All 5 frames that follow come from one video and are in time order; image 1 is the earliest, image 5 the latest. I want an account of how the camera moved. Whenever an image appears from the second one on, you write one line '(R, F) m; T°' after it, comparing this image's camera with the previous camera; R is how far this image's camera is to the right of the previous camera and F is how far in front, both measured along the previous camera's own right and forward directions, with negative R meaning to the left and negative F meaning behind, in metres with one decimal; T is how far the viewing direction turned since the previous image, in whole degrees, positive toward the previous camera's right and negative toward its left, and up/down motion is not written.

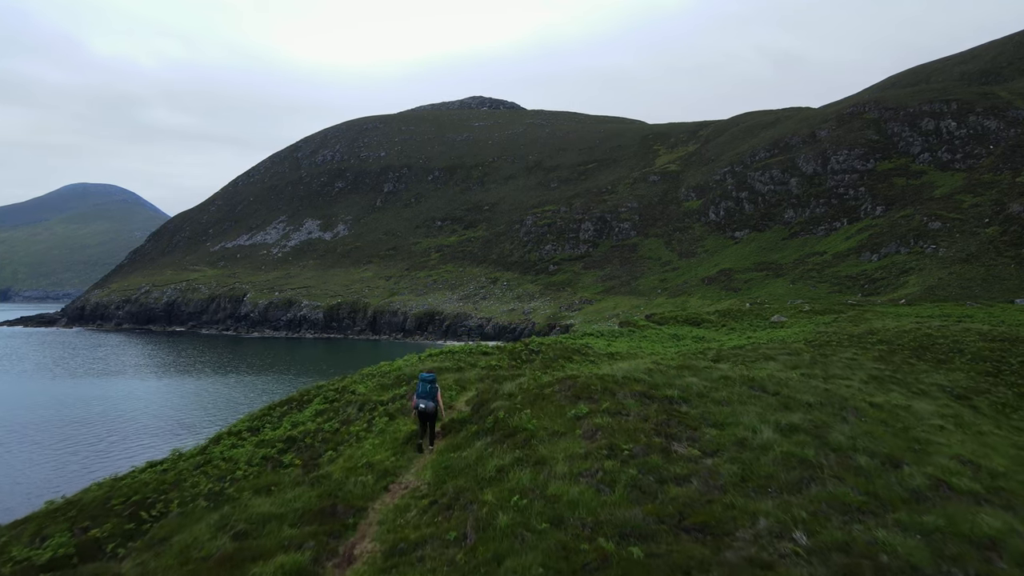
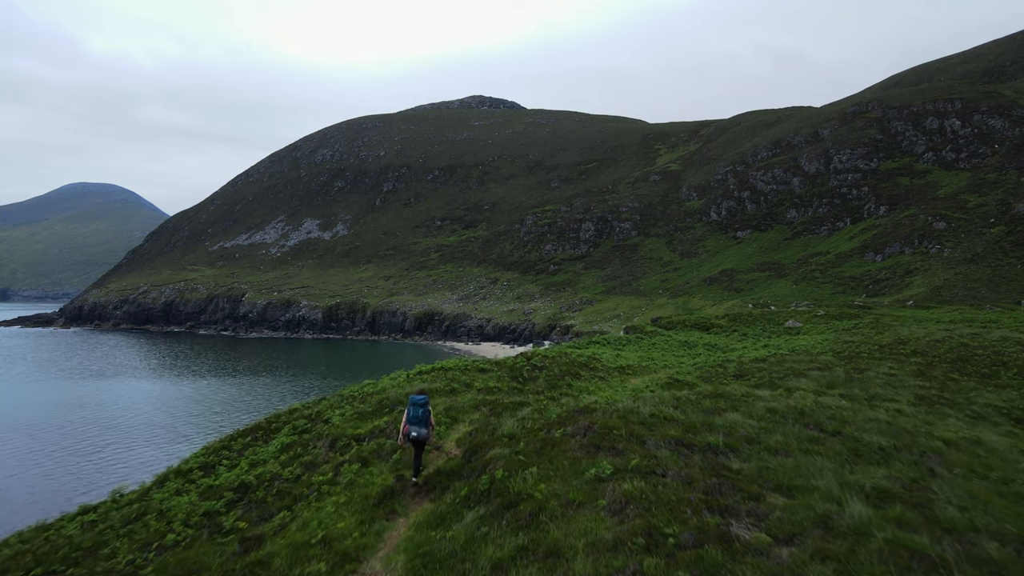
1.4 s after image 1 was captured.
(0.0, +1.1) m; 0°
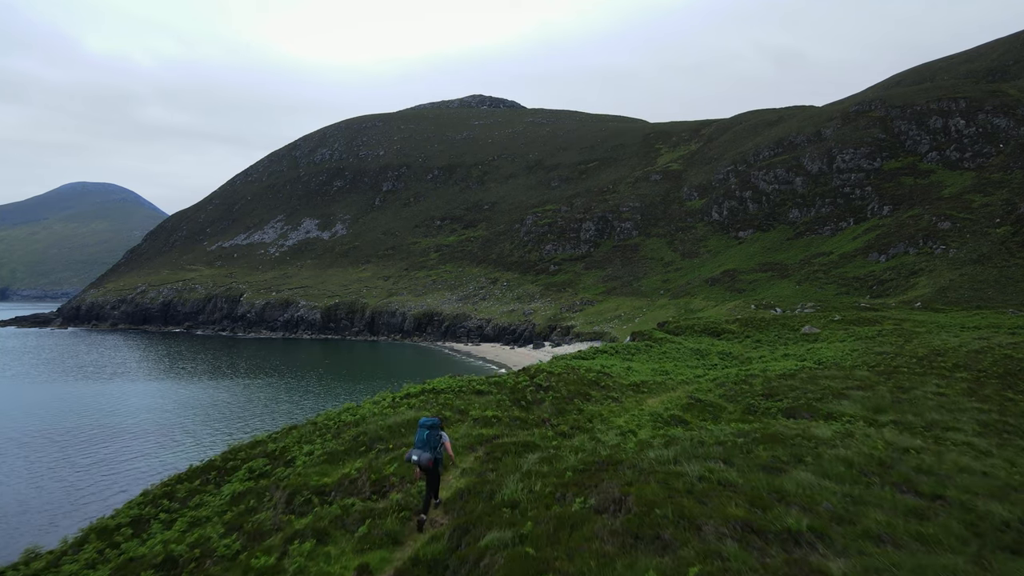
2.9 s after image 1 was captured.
(0.0, +1.2) m; 0°
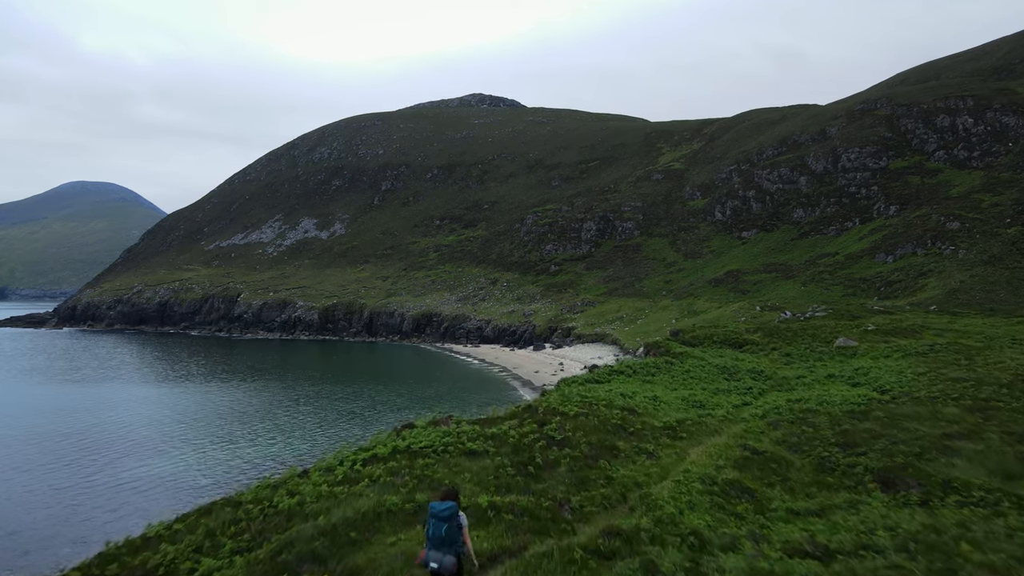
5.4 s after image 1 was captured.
(0.0, +2.0) m; 0°
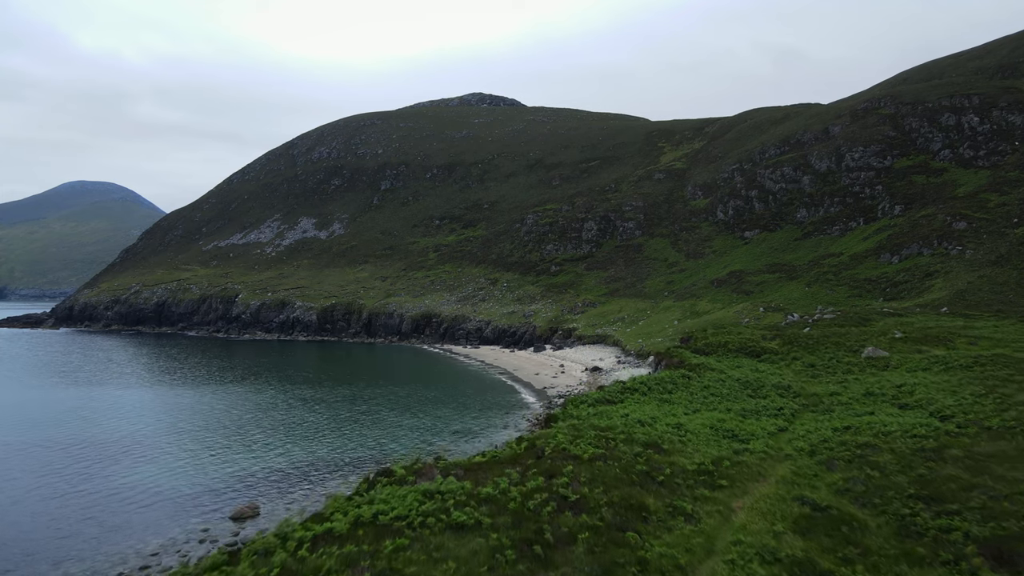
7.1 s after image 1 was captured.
(0.0, +1.4) m; 0°
